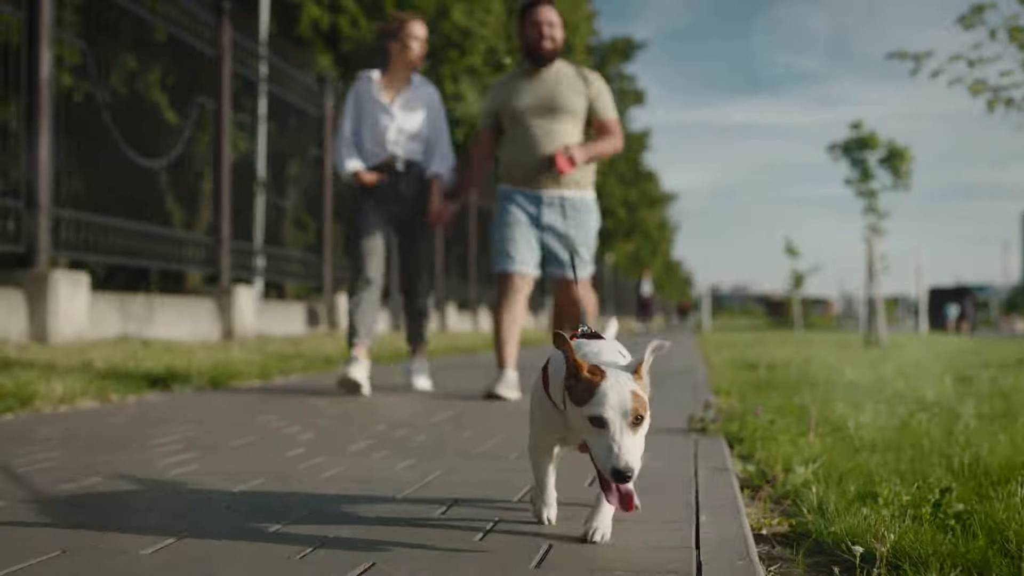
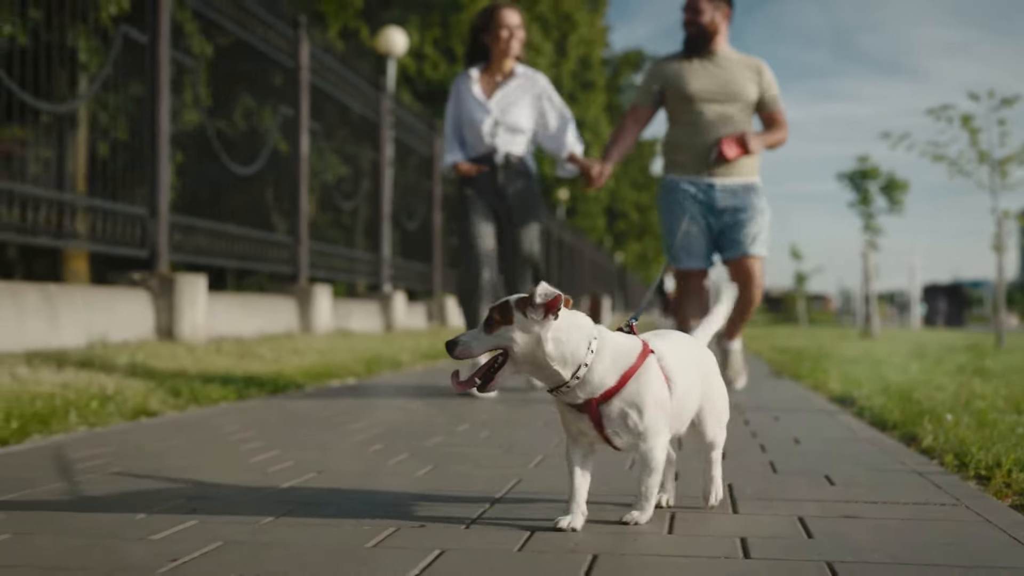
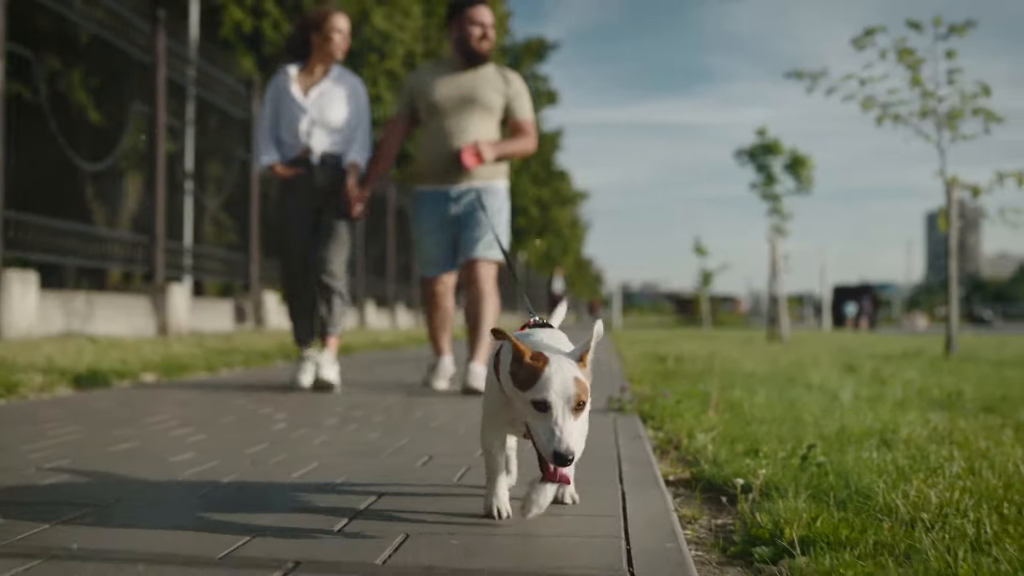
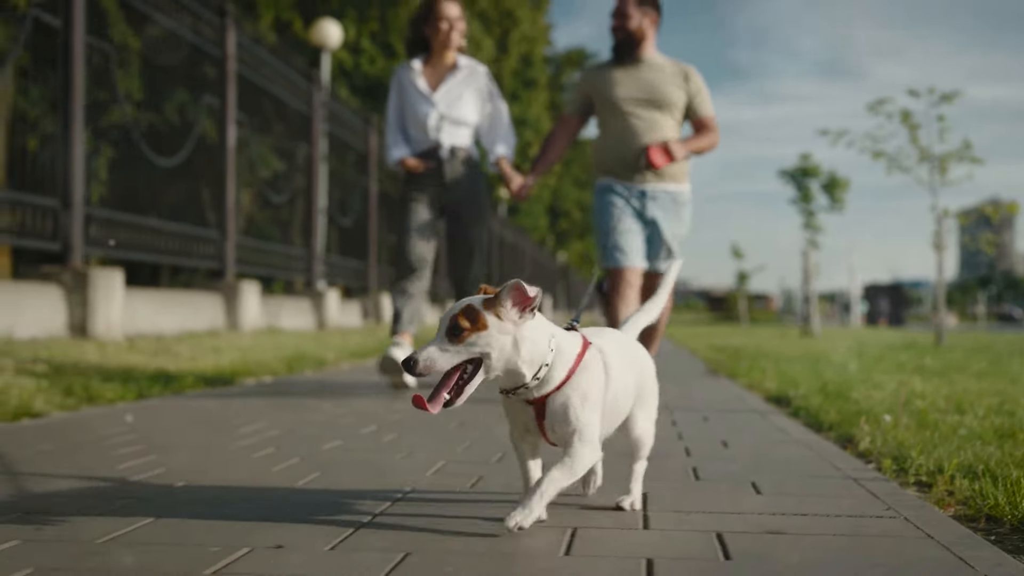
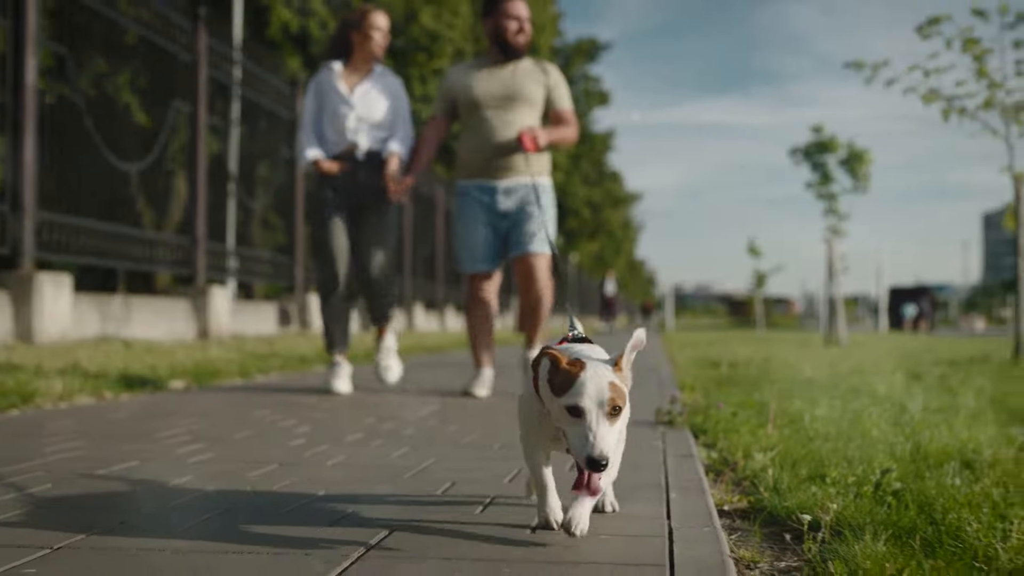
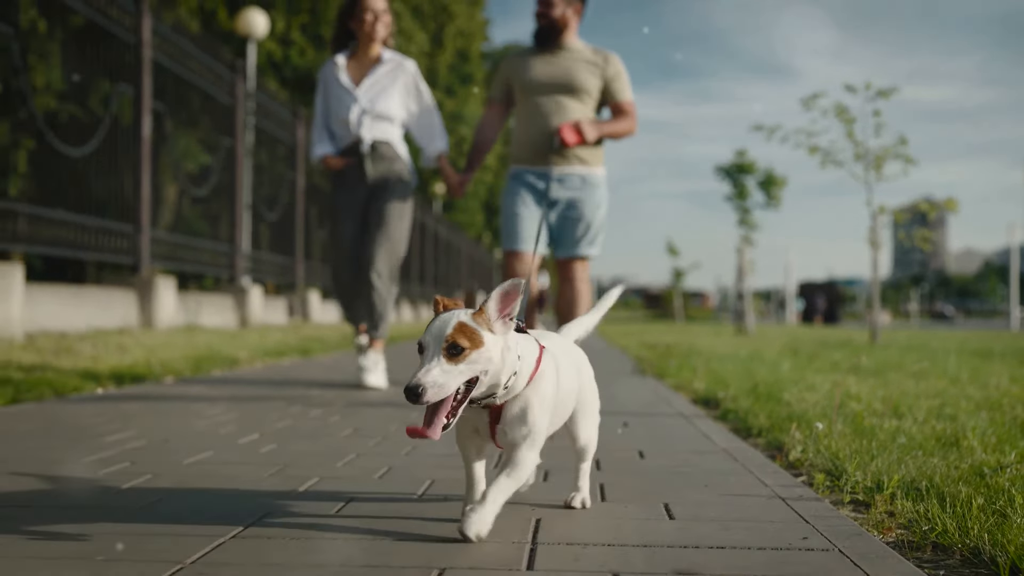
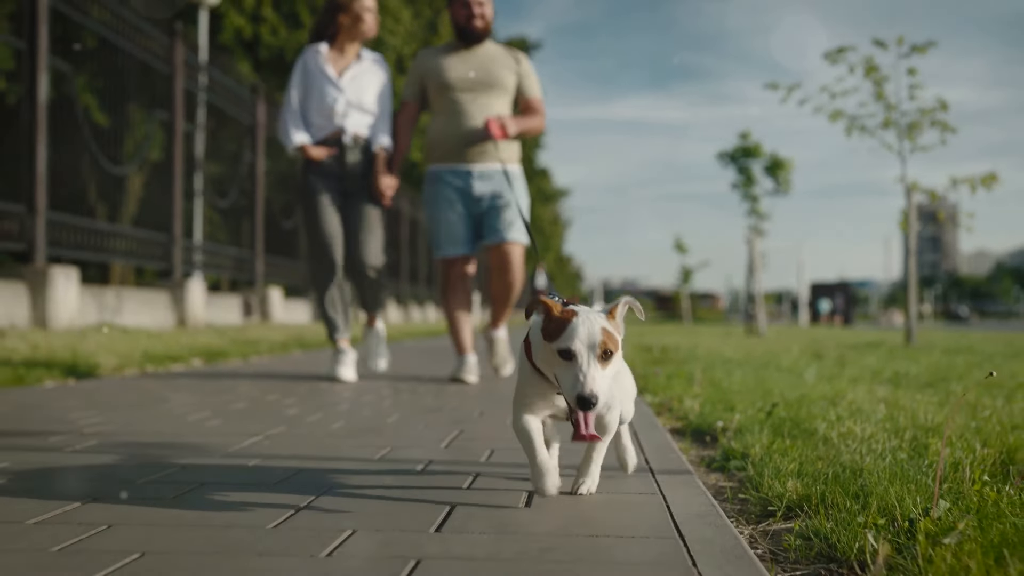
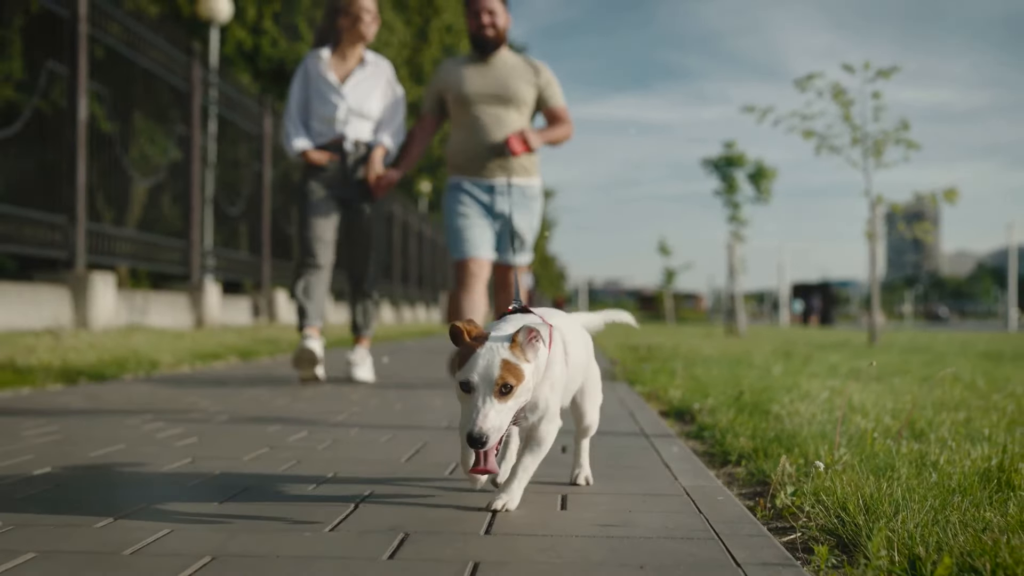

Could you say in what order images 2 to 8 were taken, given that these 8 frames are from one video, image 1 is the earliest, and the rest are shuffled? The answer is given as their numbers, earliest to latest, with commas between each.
5, 3, 7, 8, 6, 4, 2
